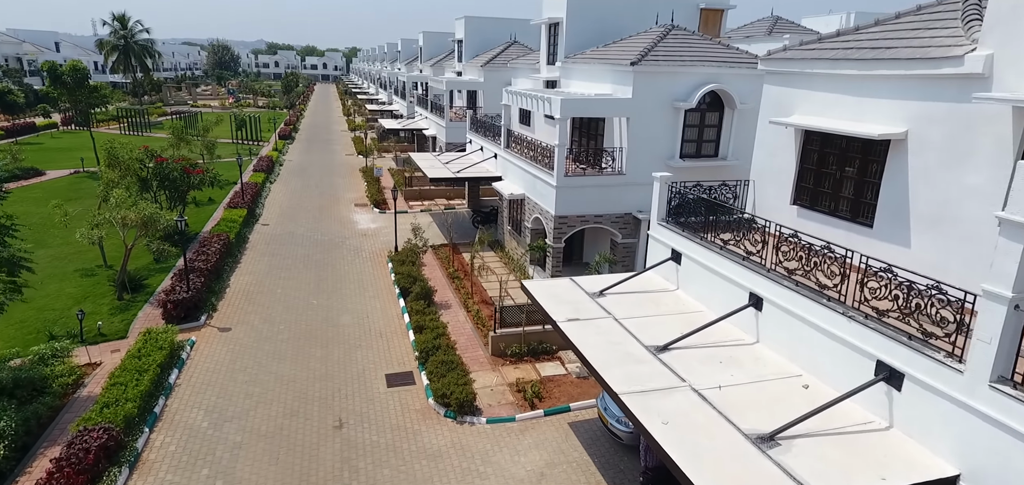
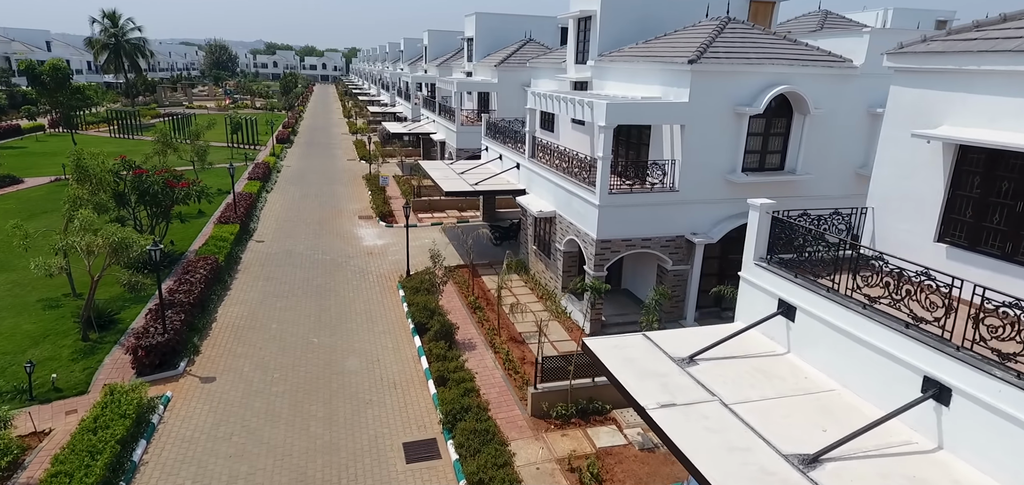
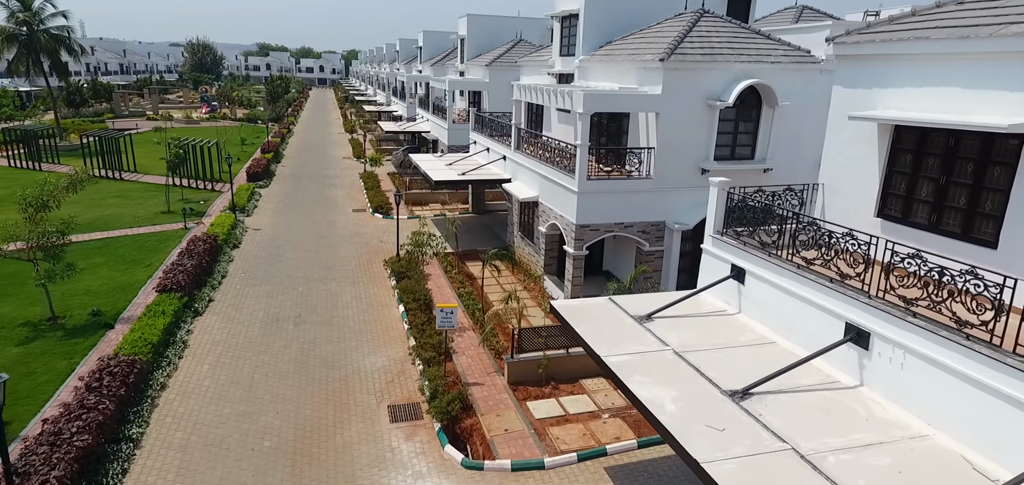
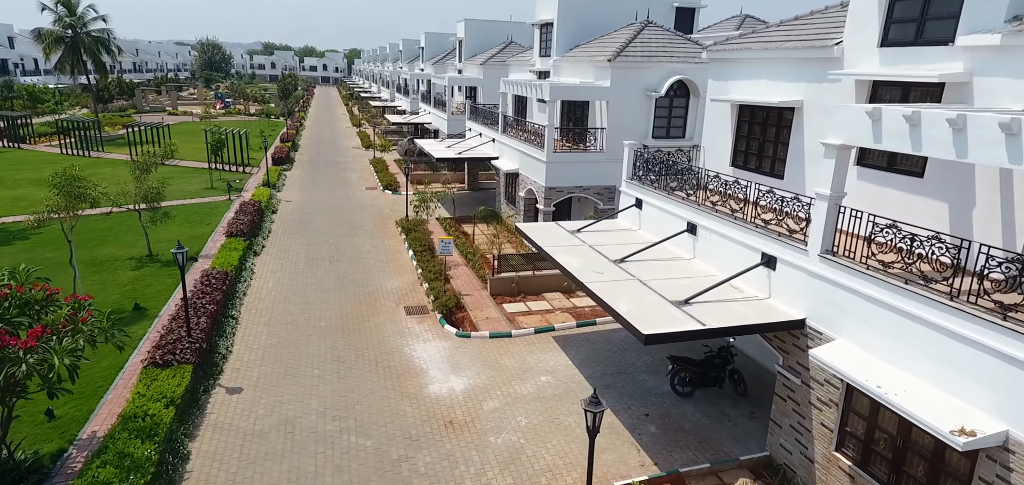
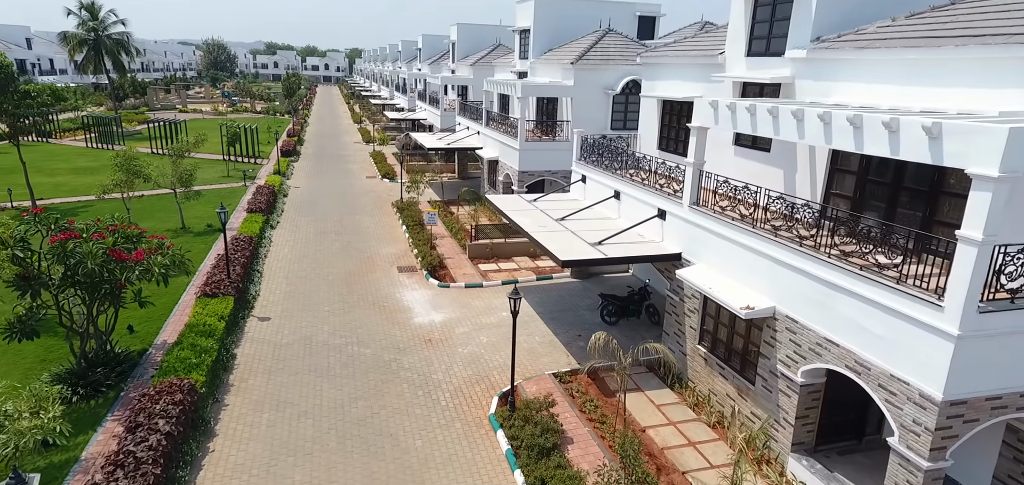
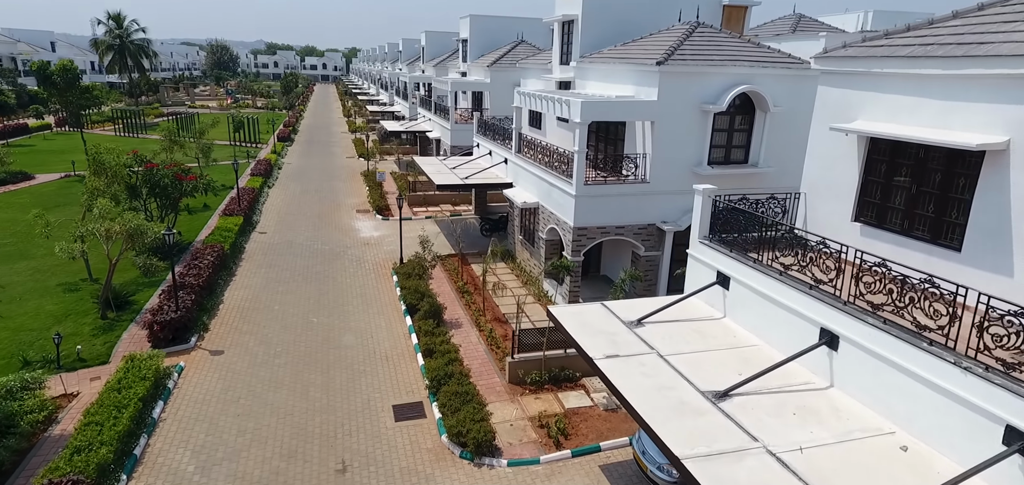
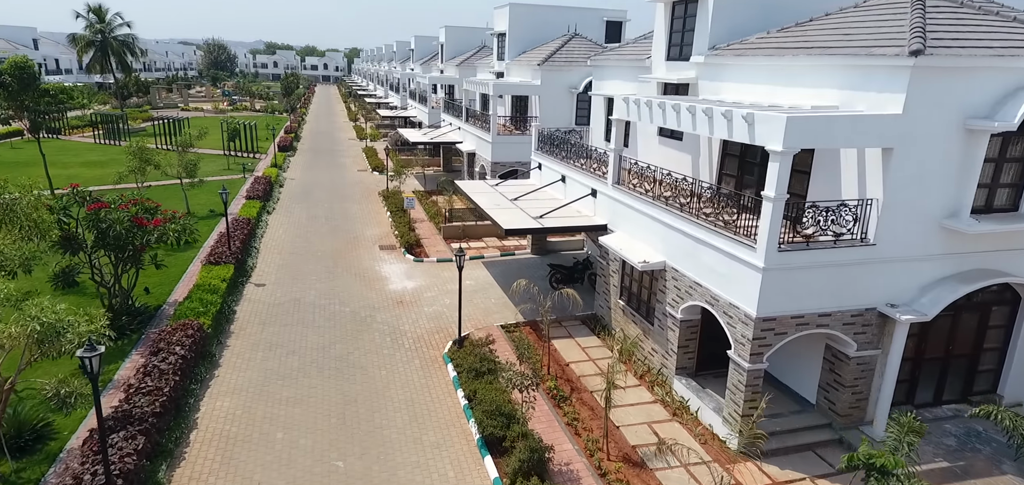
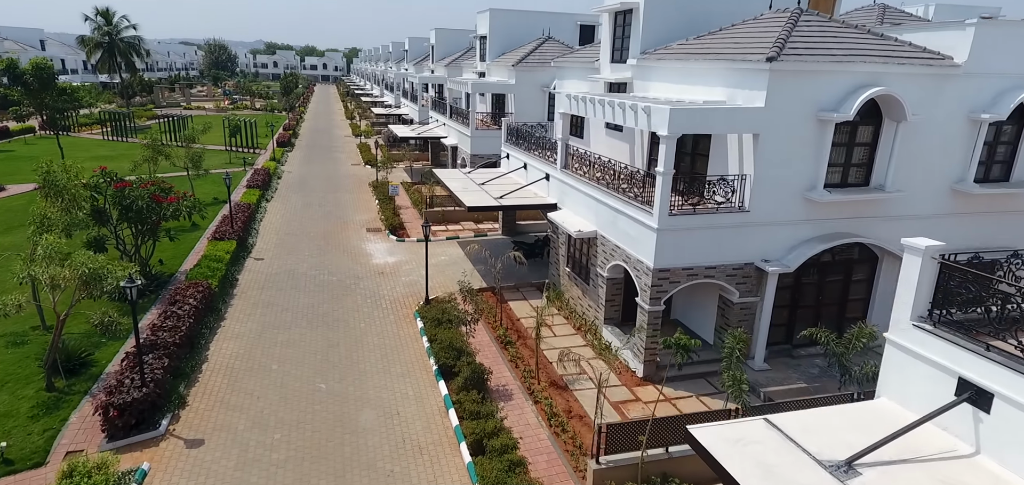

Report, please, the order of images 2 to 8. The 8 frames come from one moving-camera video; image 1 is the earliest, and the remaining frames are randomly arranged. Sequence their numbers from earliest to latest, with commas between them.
6, 2, 8, 7, 5, 4, 3
